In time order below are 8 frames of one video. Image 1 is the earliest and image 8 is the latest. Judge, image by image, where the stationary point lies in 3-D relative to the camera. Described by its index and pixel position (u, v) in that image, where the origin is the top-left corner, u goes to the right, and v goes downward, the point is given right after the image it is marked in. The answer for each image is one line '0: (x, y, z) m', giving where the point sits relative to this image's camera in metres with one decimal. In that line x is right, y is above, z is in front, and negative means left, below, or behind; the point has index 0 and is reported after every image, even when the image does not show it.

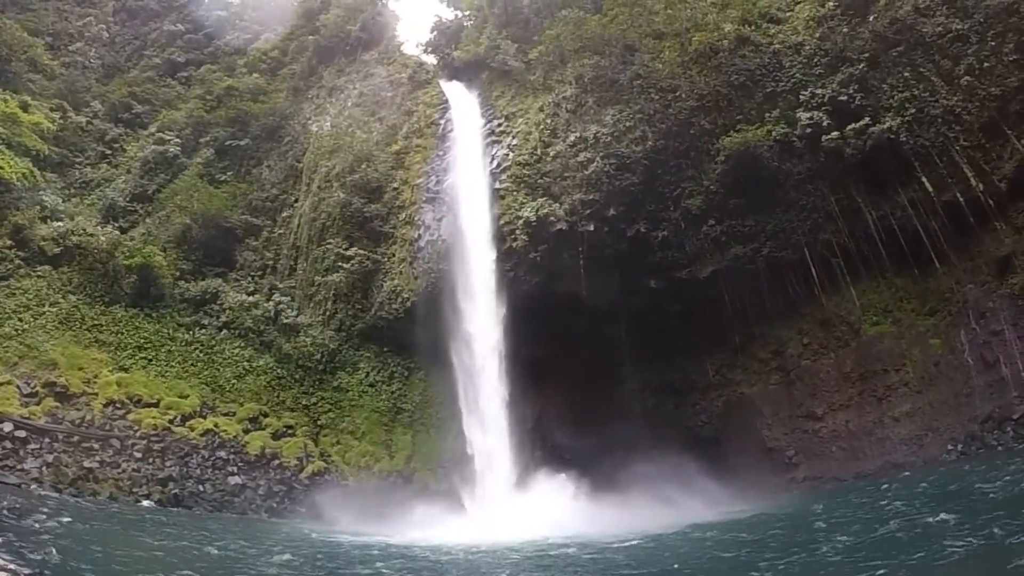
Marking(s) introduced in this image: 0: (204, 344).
0: (-5.9, -1.1, +19.5) m
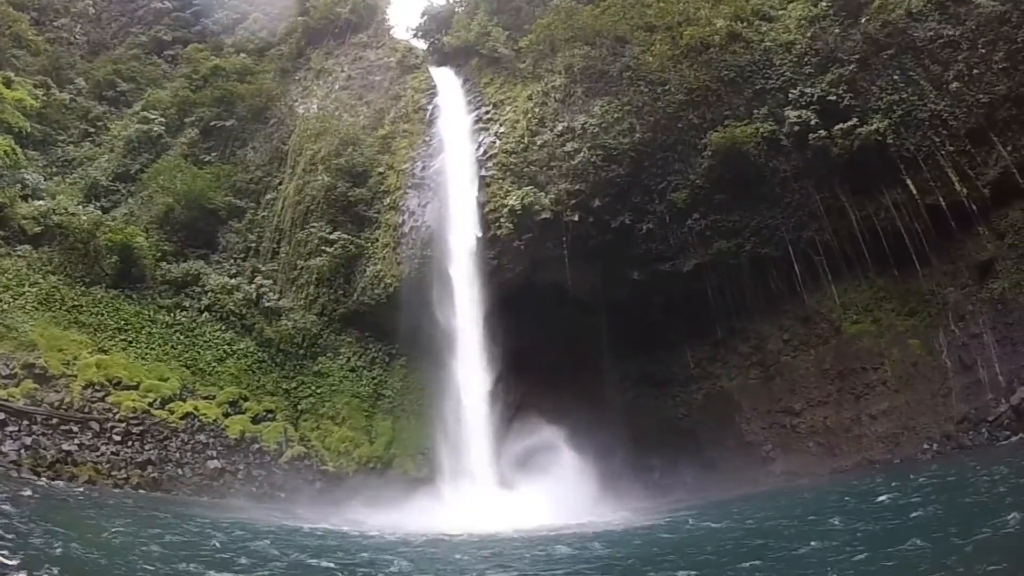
0: (-6.3, -0.7, +19.3) m
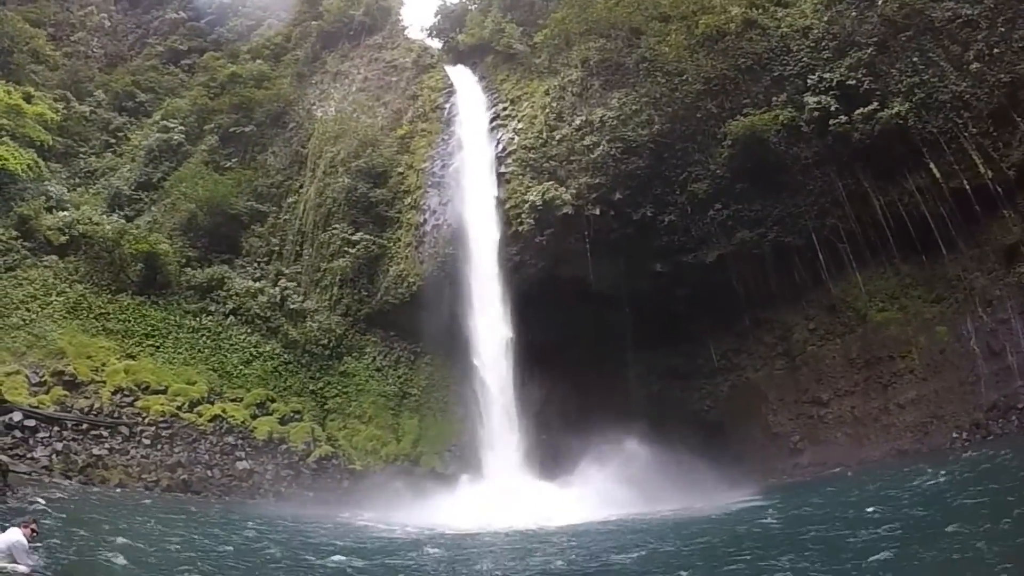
0: (-5.8, -0.8, +19.6) m
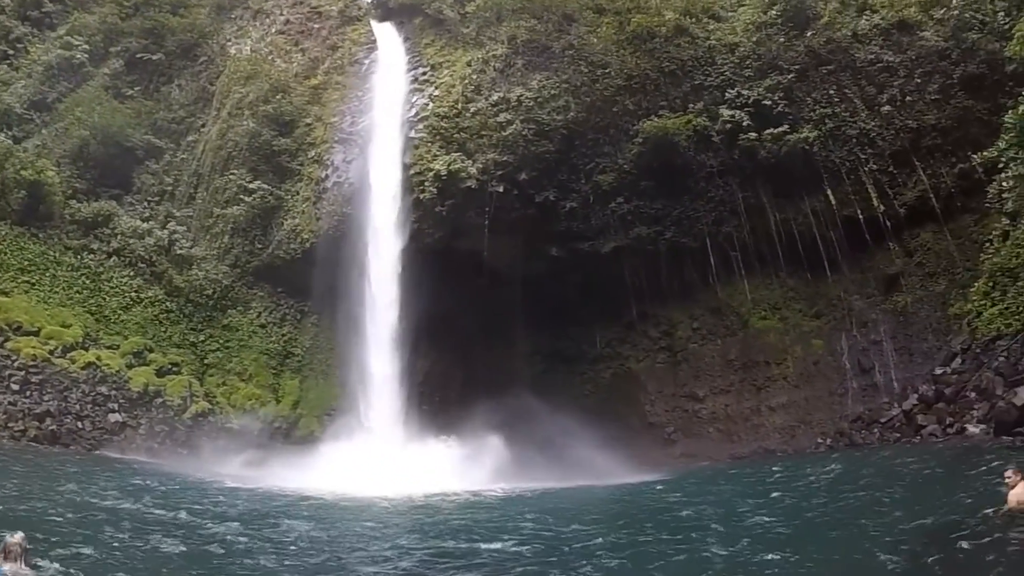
0: (-7.9, +0.5, +18.0) m
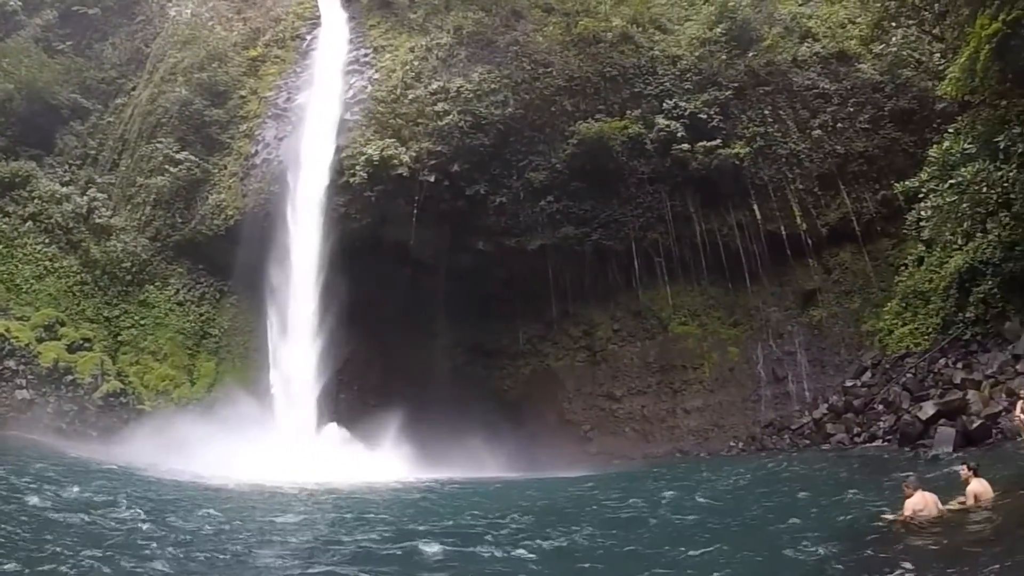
0: (-9.1, +1.1, +16.5) m
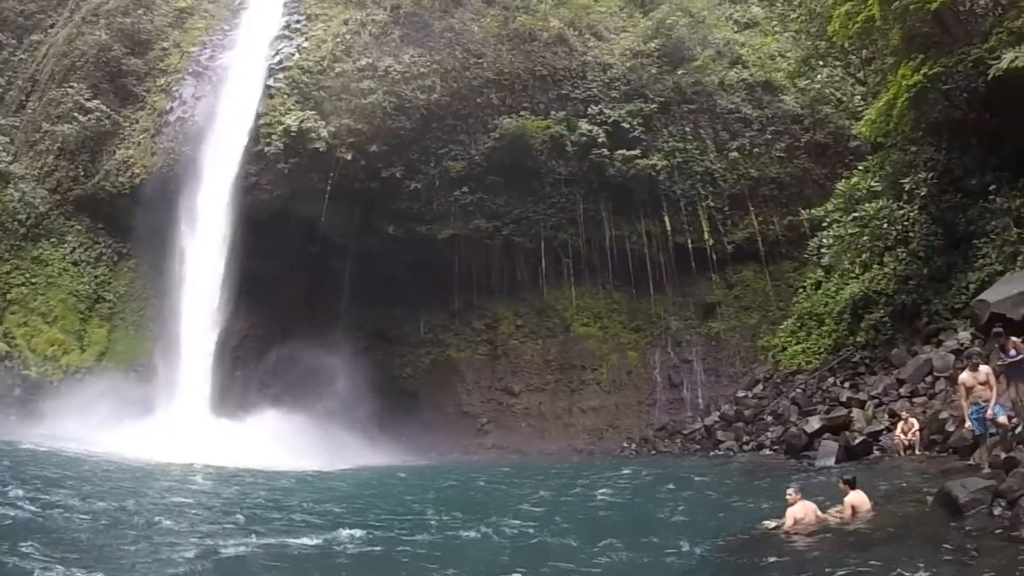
0: (-10.1, +2.0, +14.5) m
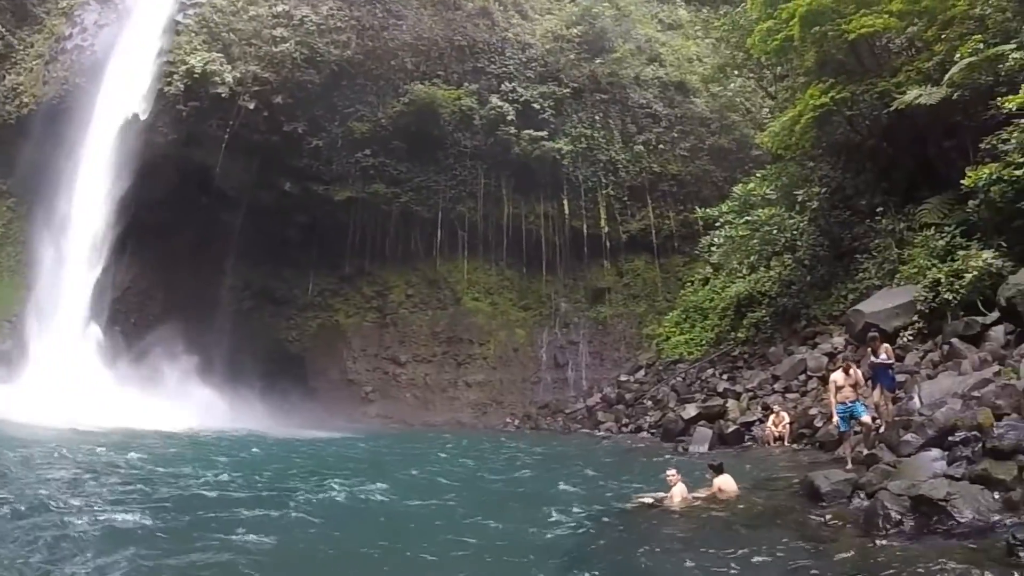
0: (-10.7, +3.1, +11.9) m
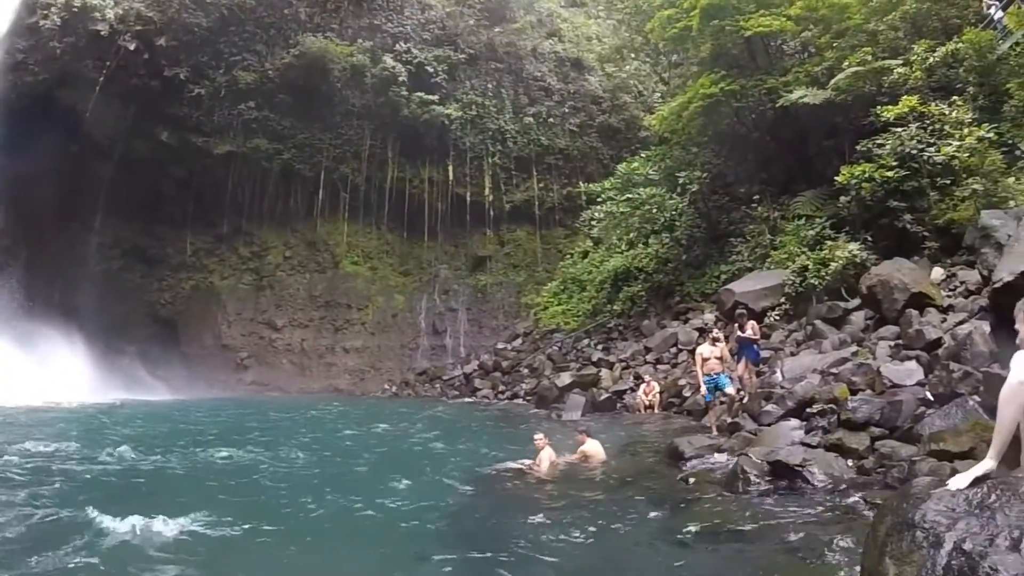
0: (-10.7, +3.5, +8.8) m
